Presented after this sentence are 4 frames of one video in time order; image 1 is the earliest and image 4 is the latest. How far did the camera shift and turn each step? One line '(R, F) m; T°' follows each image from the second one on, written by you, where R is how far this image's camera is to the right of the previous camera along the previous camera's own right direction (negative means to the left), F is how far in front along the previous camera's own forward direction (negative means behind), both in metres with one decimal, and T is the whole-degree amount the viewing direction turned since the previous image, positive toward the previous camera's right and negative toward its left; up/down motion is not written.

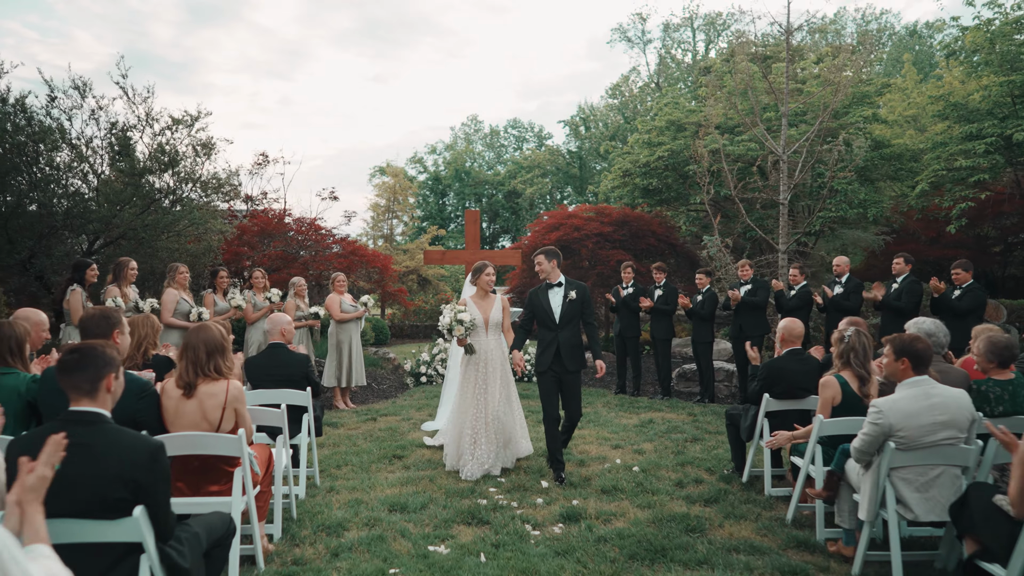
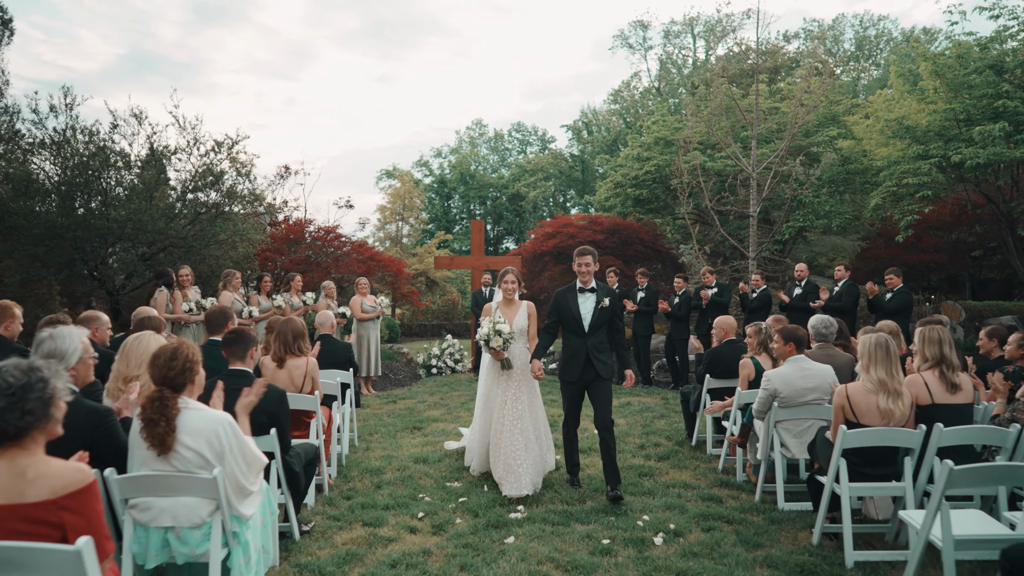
(+0.1, -1.4) m; 0°
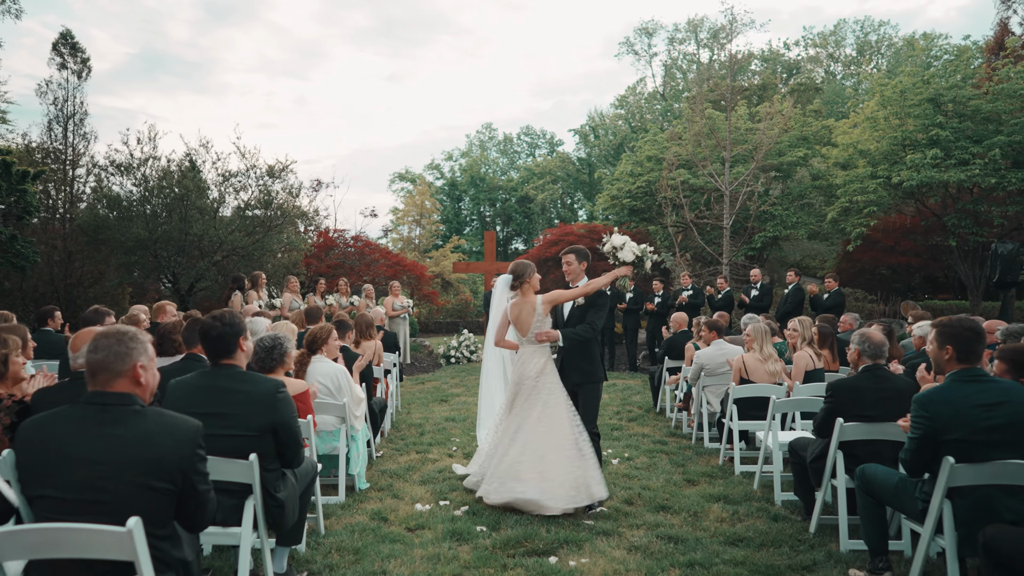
(0.0, -2.1) m; -1°
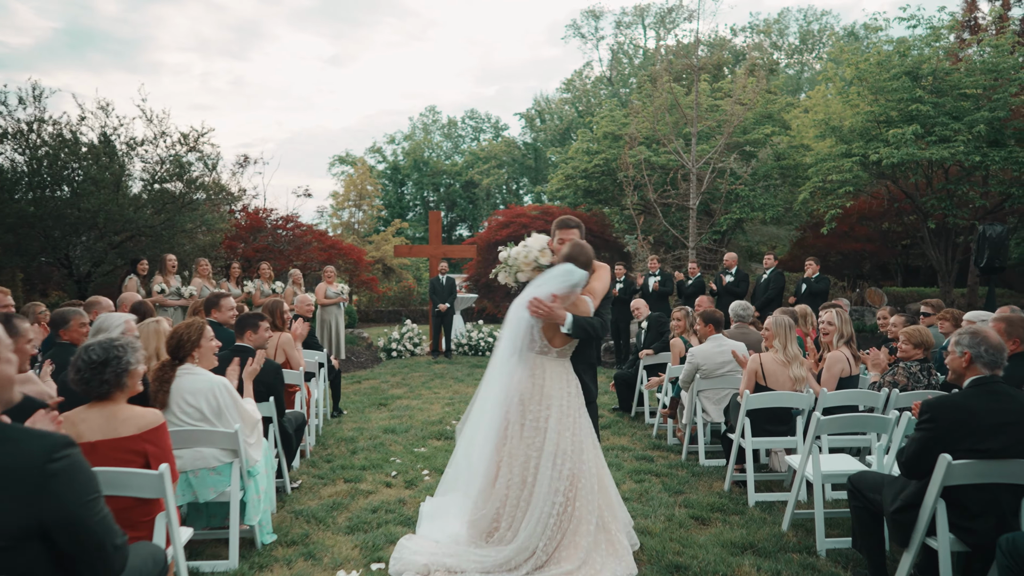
(-0.1, +1.4) m; +5°
